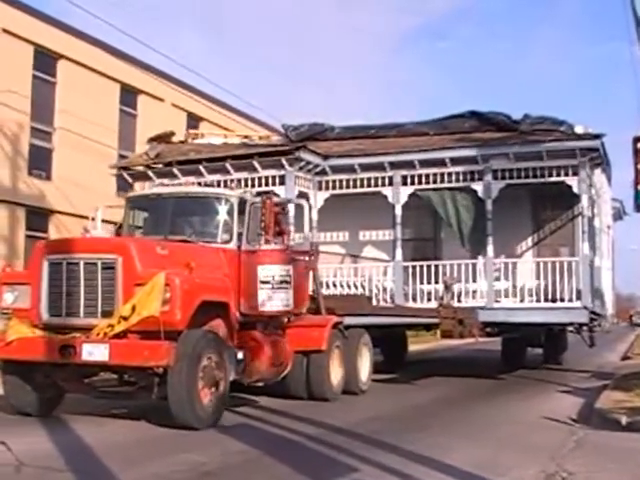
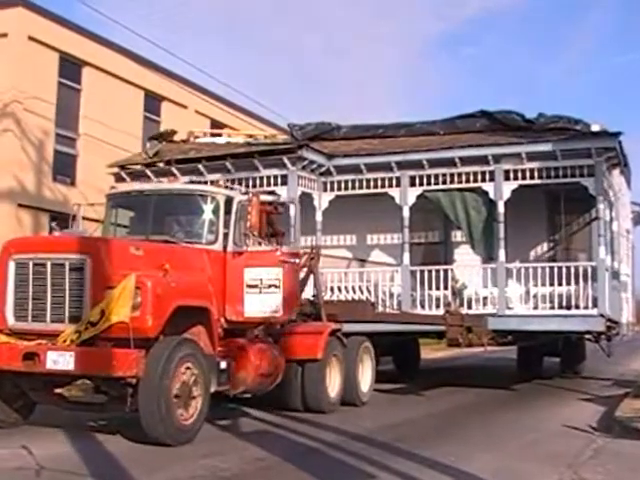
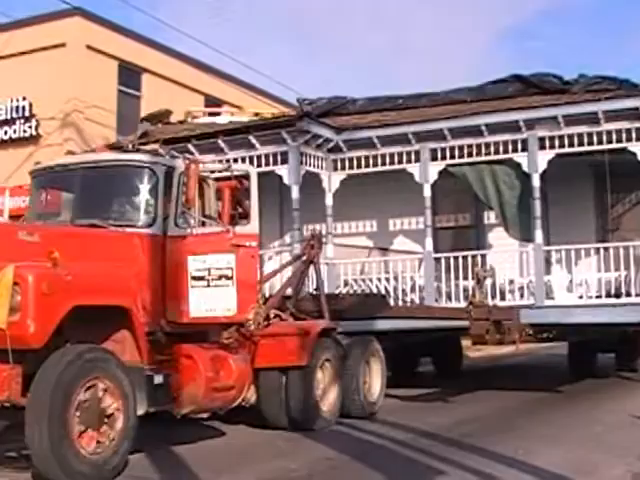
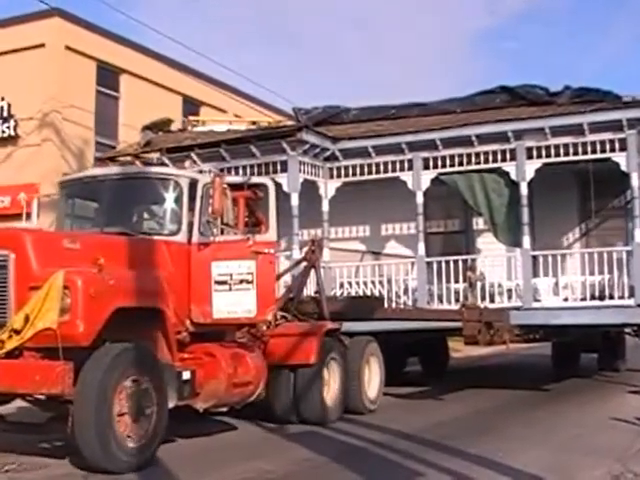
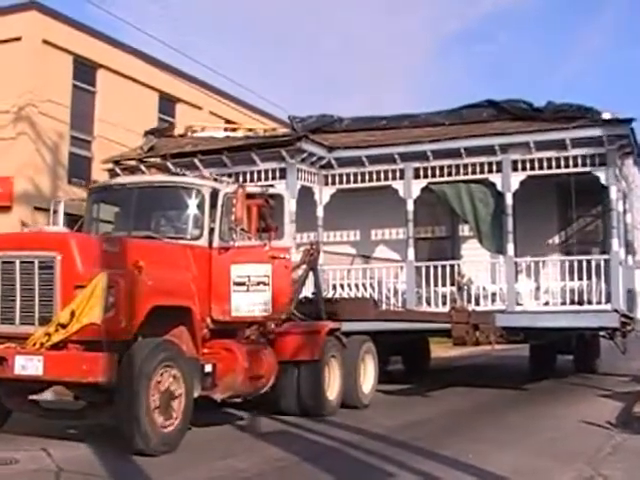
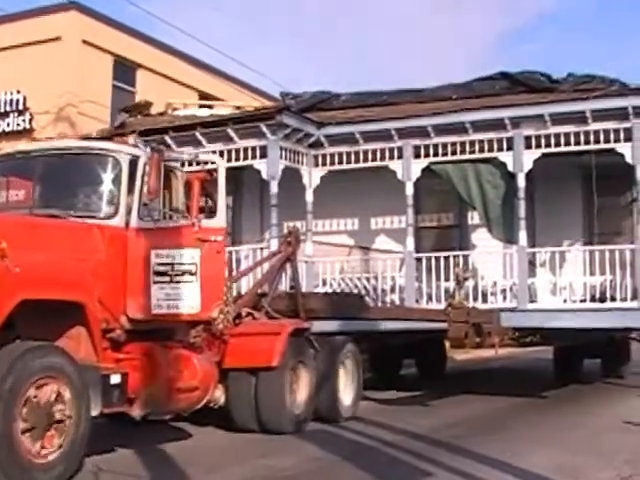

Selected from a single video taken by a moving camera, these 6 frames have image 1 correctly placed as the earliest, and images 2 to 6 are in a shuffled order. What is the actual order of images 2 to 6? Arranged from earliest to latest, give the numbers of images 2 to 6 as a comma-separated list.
2, 5, 4, 3, 6
